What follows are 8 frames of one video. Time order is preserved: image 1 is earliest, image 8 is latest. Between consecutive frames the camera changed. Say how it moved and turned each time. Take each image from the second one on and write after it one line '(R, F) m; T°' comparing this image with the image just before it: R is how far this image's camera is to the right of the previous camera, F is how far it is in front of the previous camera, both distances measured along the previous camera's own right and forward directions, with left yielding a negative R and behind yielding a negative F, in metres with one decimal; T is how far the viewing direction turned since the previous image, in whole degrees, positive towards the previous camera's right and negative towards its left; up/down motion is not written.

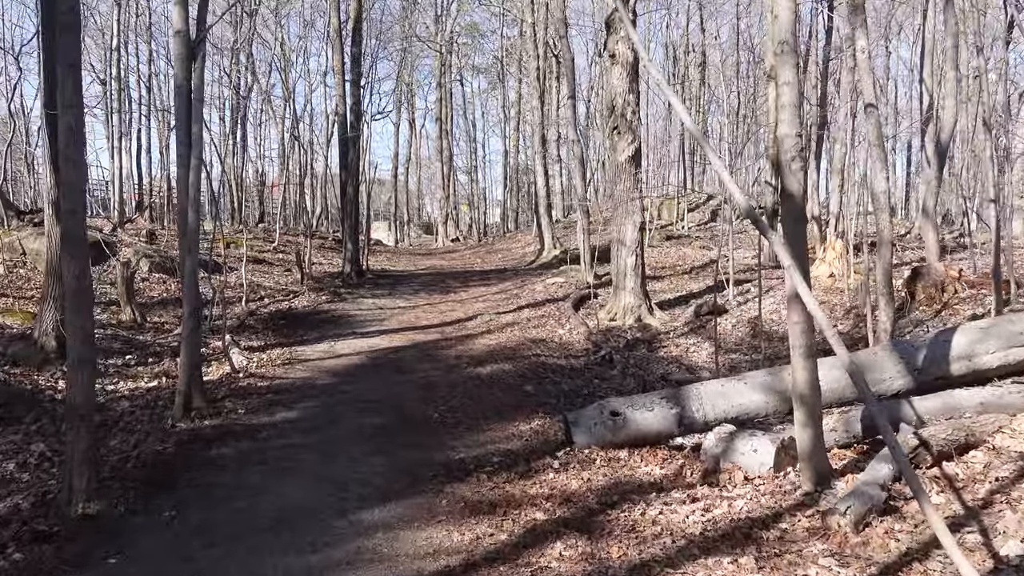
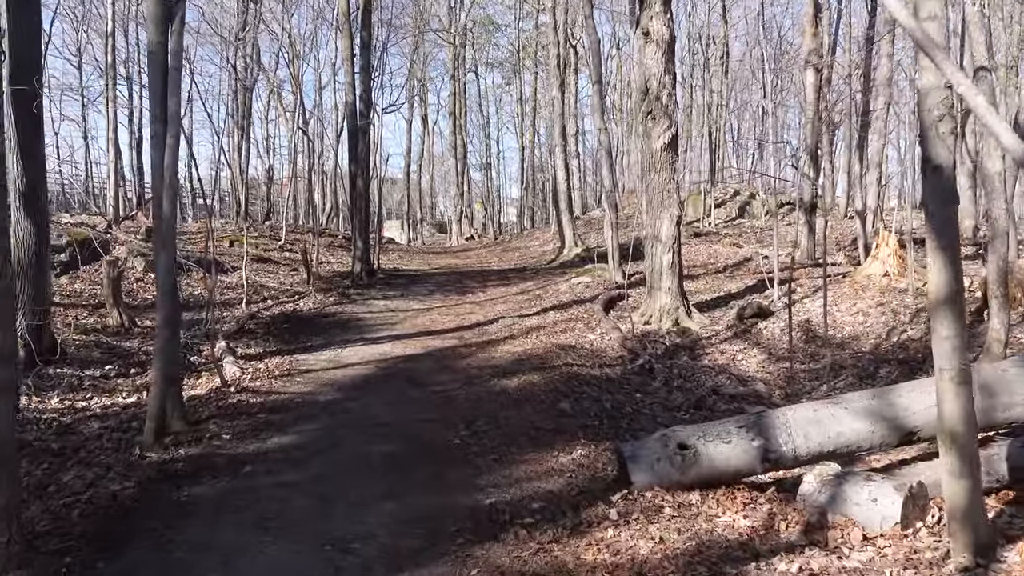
(-0.1, +1.1) m; -1°
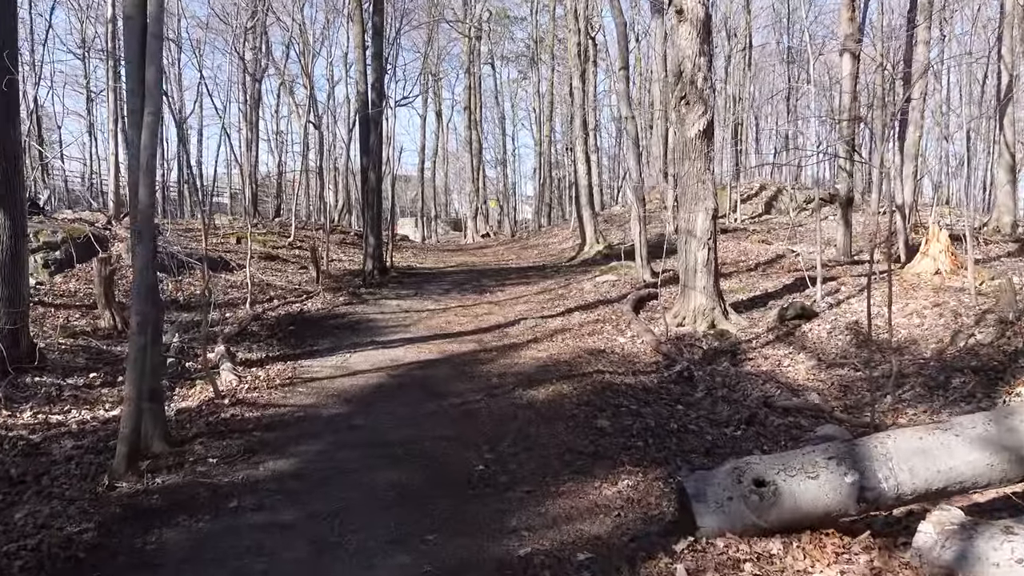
(-0.1, +0.8) m; -1°
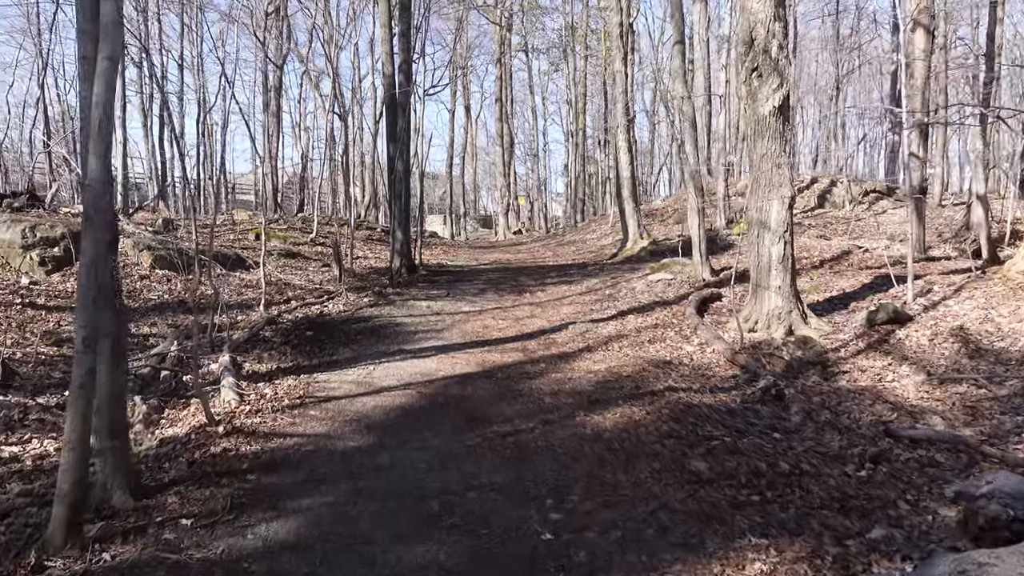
(-0.2, +1.3) m; -2°
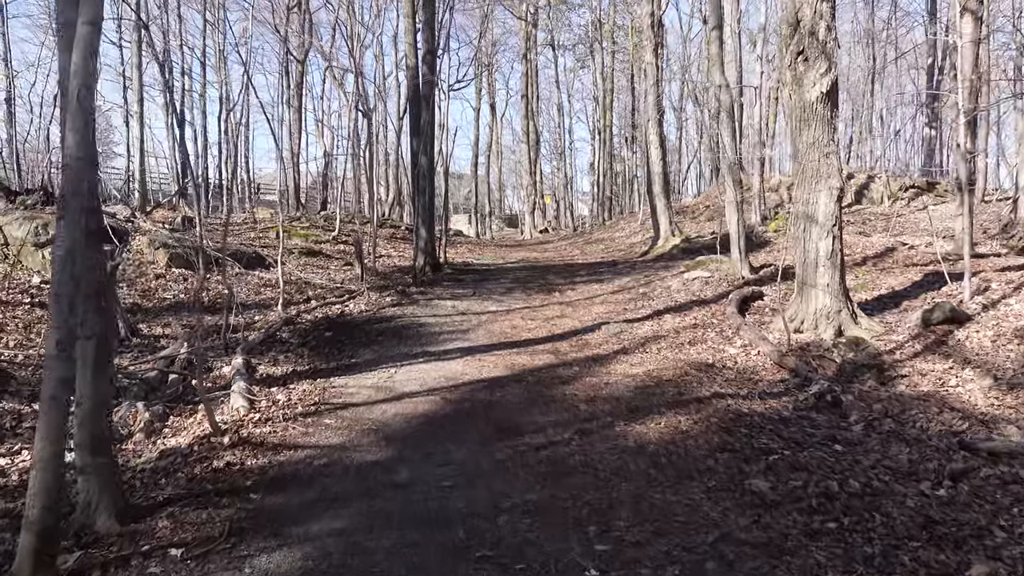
(0.0, +0.5) m; -1°
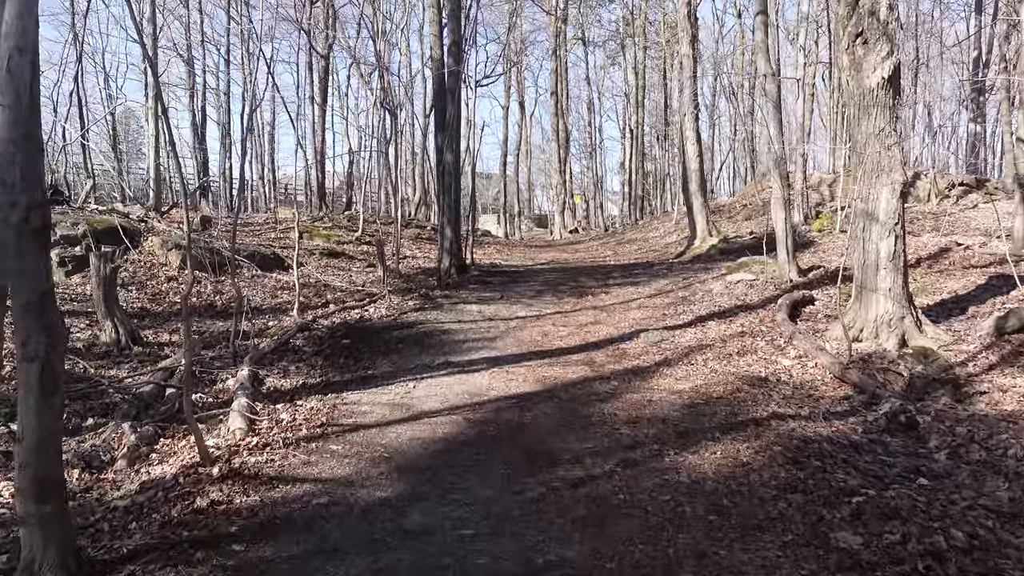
(0.0, +0.7) m; -2°
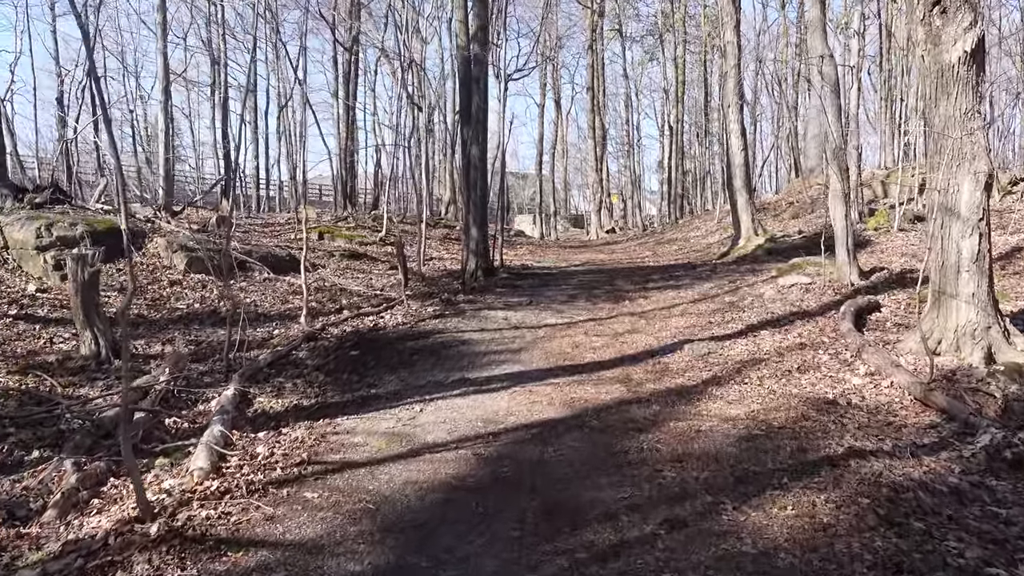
(+0.1, +0.9) m; -2°
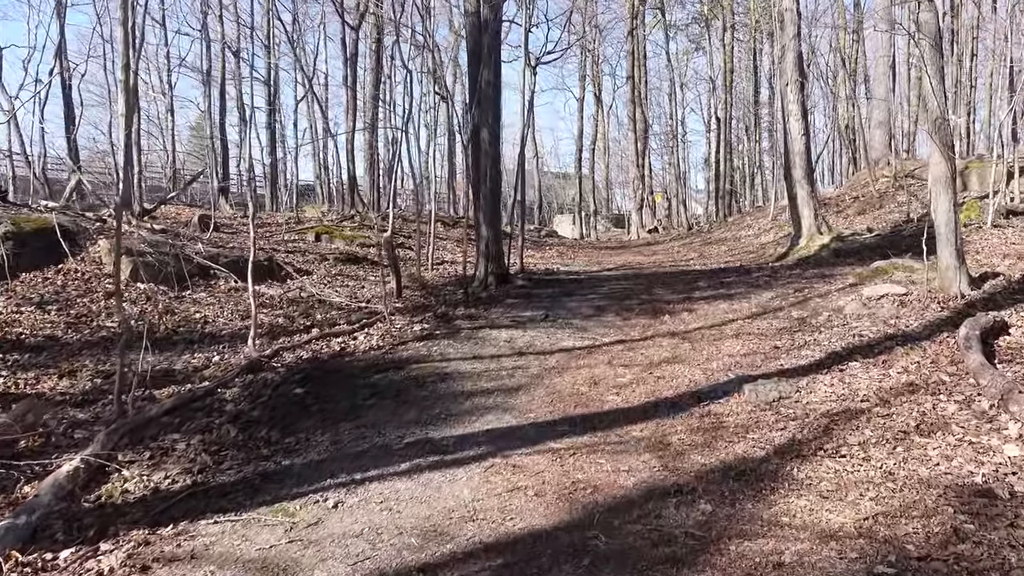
(+0.3, +1.9) m; -3°
